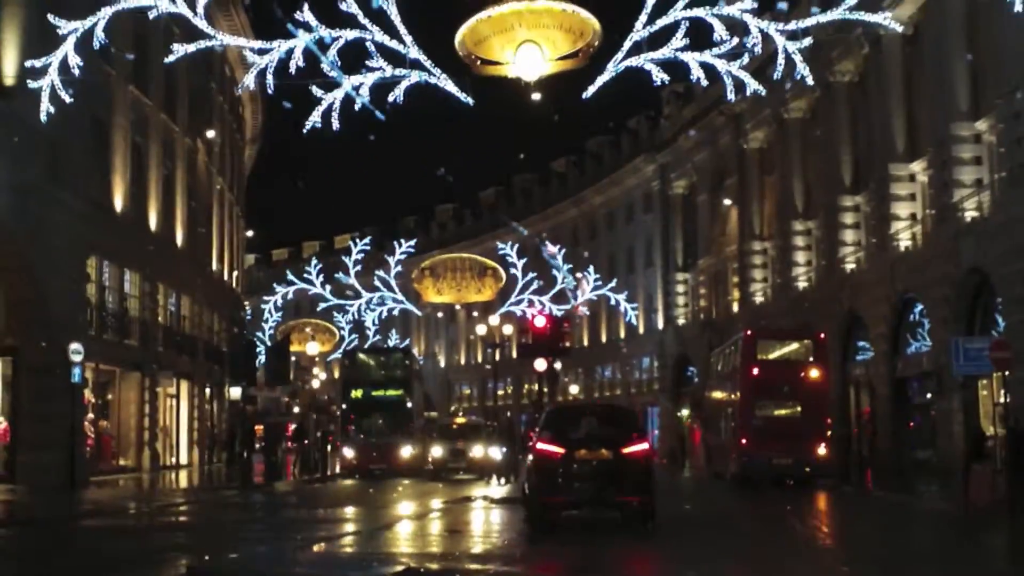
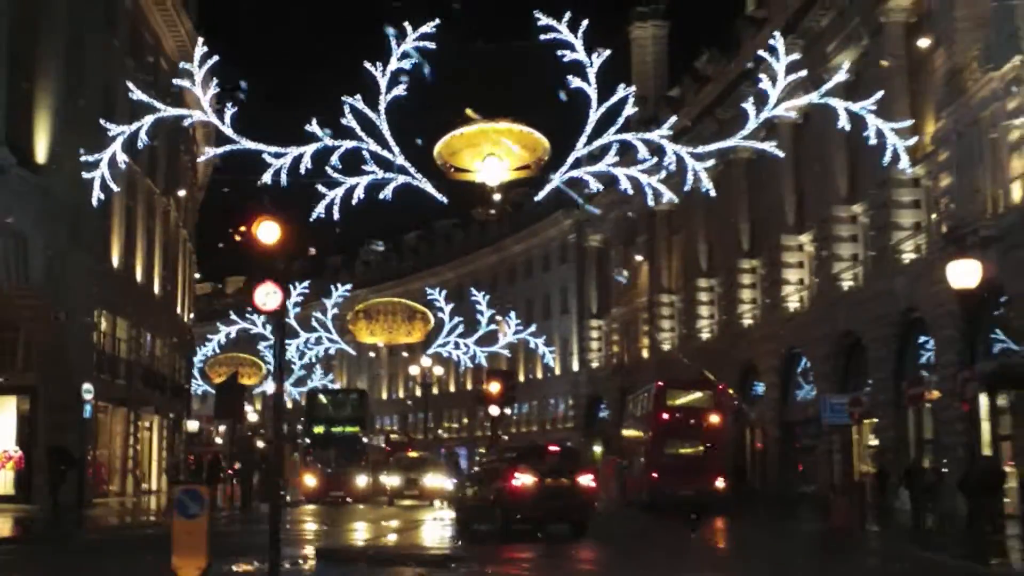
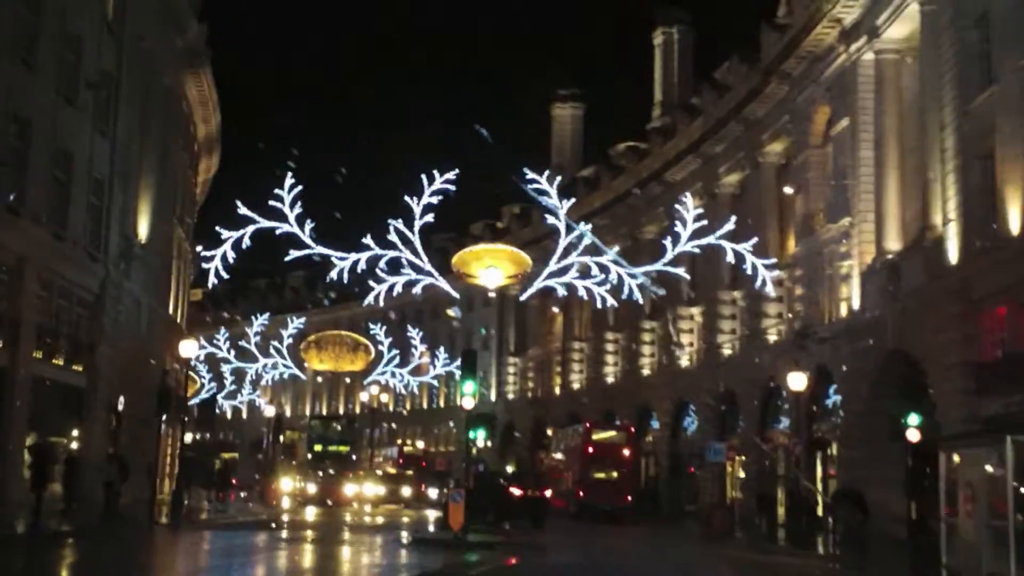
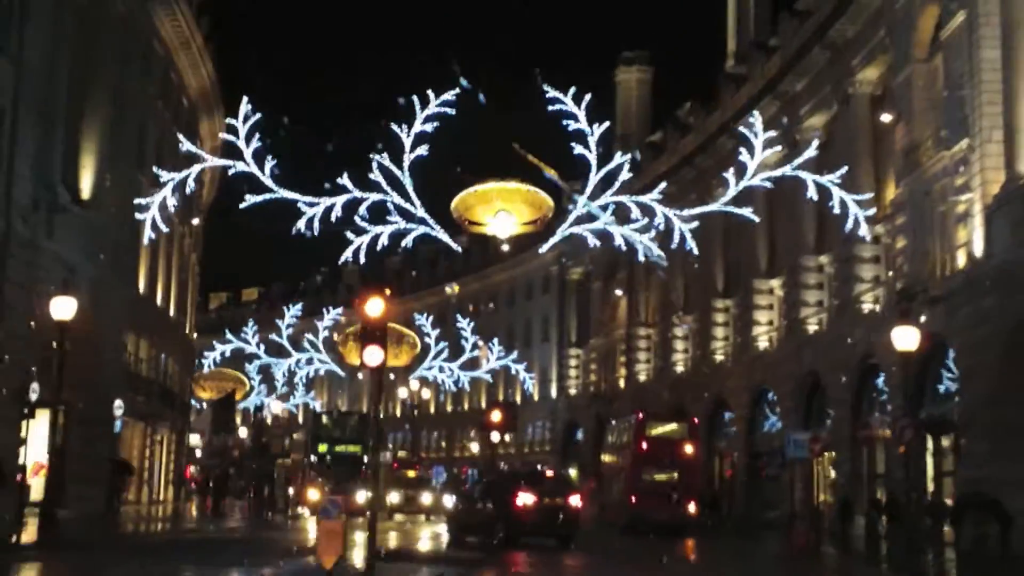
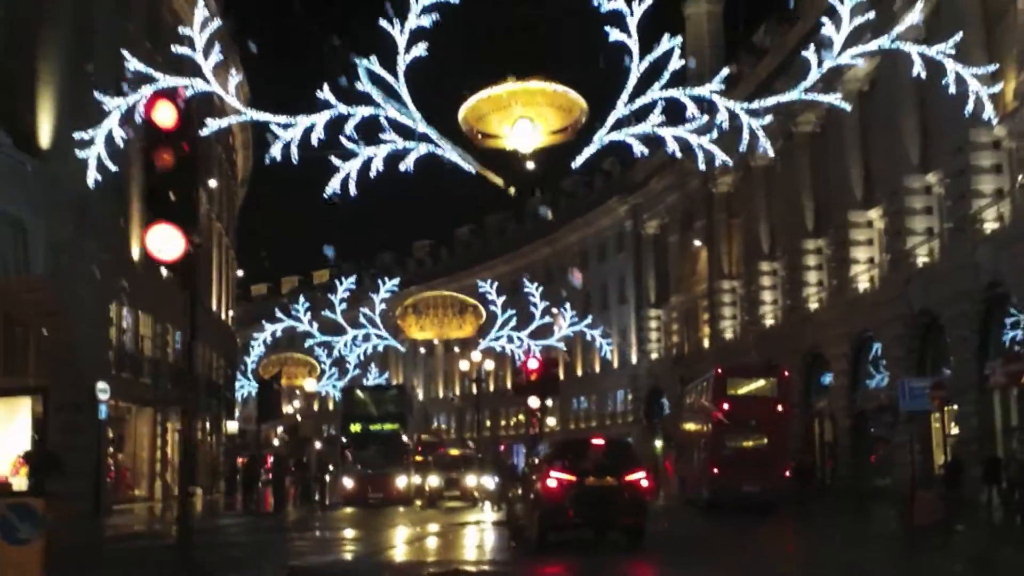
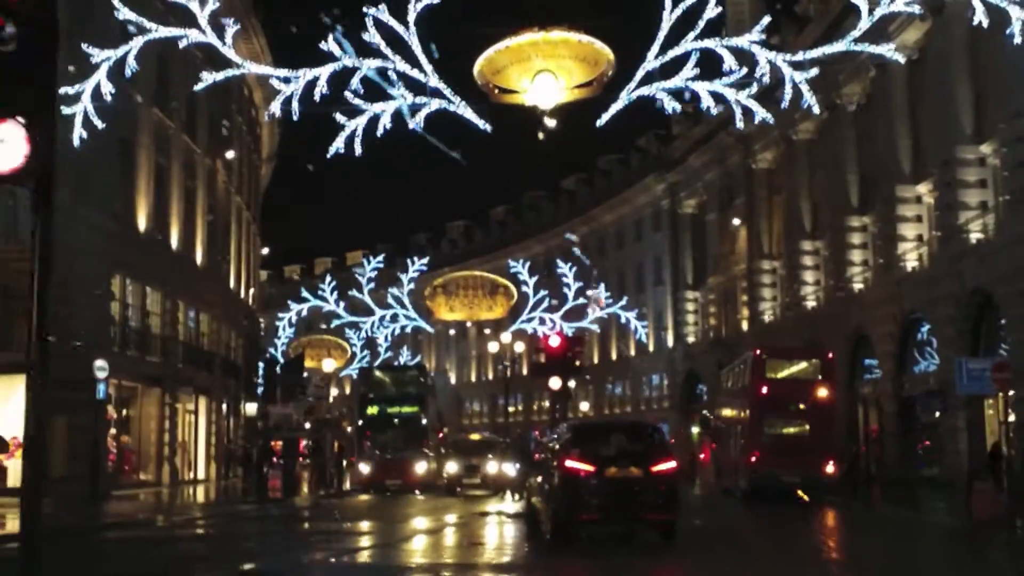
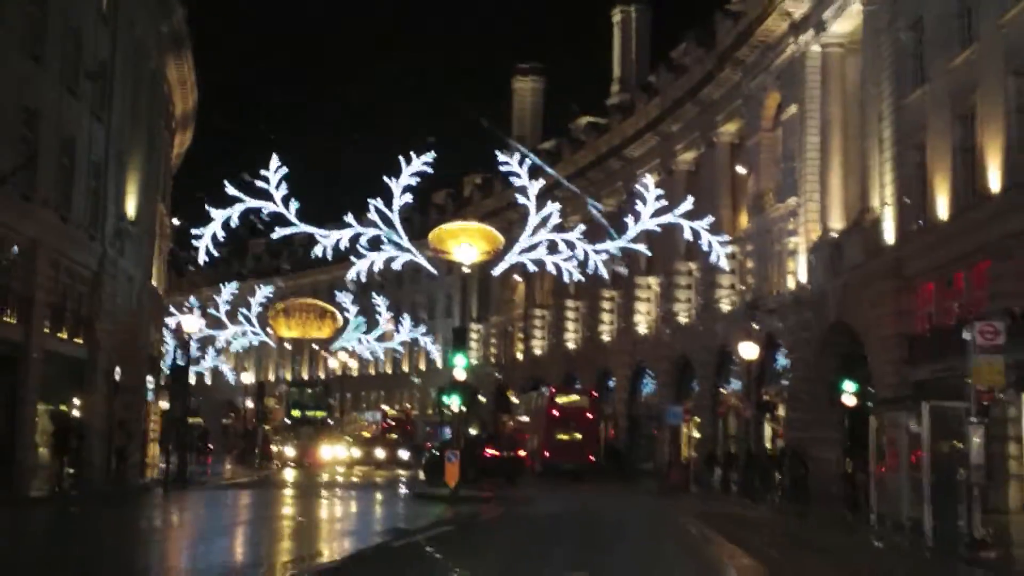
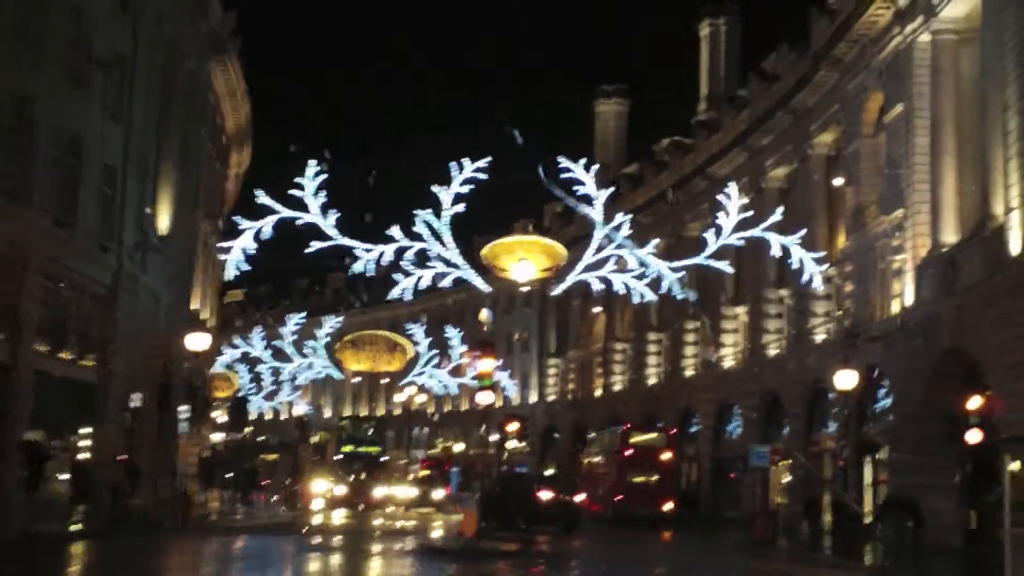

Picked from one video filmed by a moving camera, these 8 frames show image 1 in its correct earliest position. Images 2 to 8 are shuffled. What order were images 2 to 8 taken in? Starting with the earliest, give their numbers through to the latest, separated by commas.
6, 5, 2, 4, 8, 3, 7
